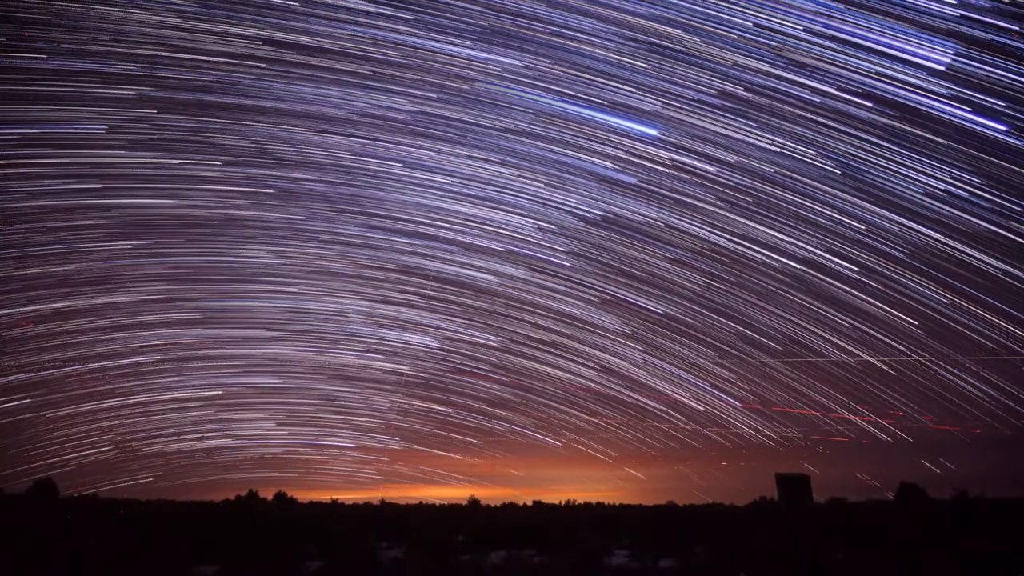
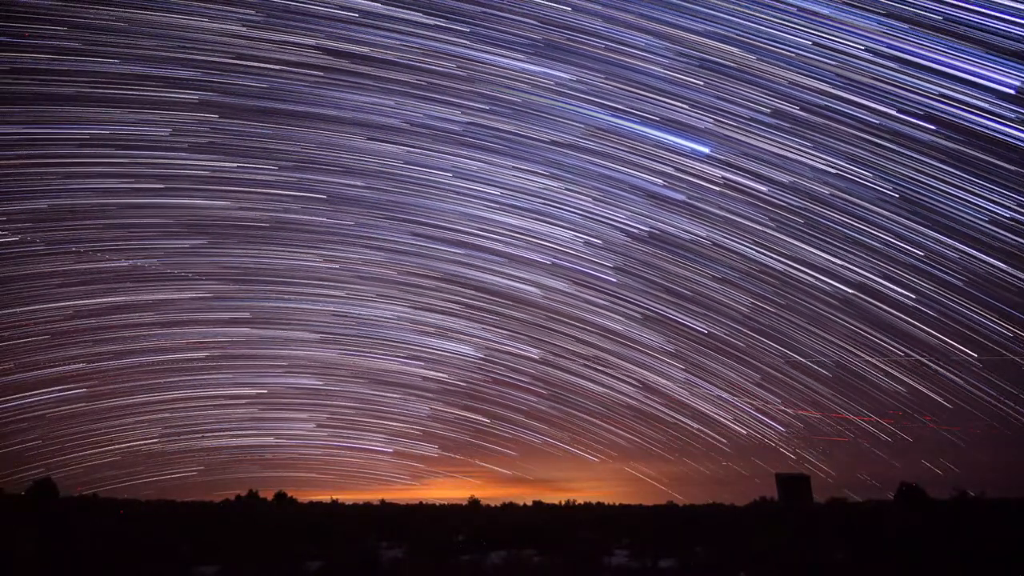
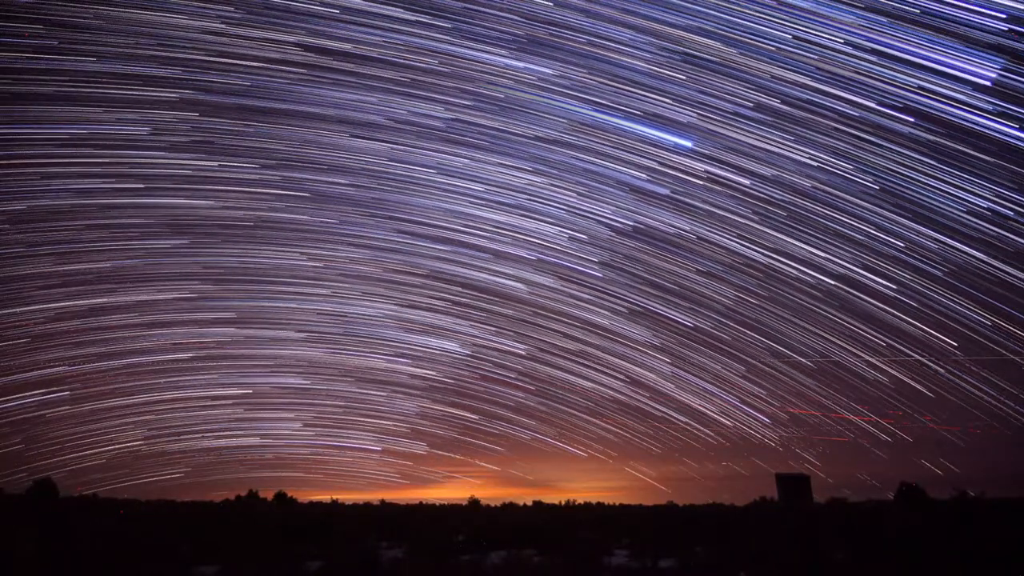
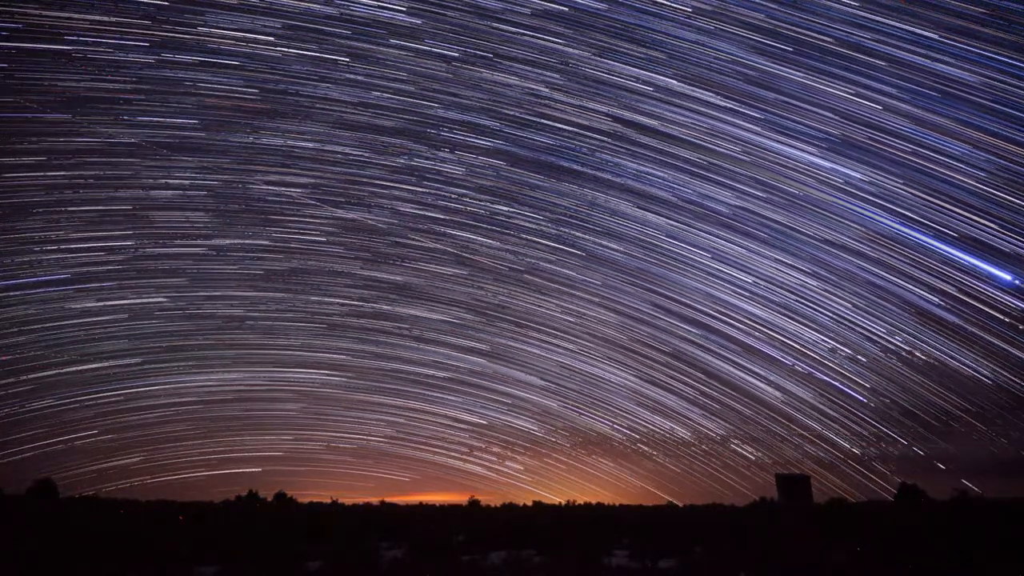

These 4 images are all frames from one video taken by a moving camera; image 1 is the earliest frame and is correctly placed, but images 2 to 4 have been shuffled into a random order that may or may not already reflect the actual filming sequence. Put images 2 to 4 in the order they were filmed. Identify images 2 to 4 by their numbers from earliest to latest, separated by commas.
3, 2, 4
